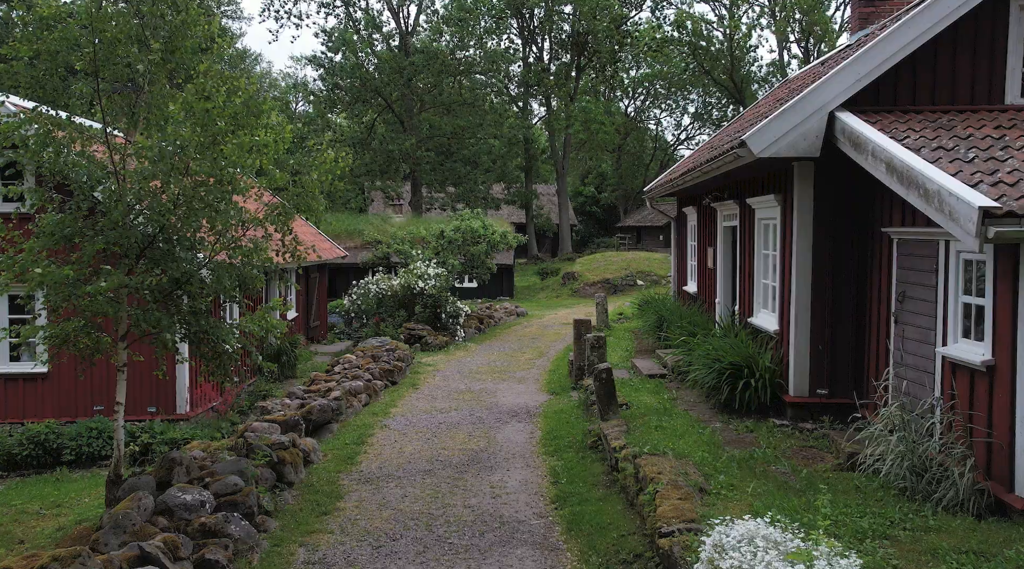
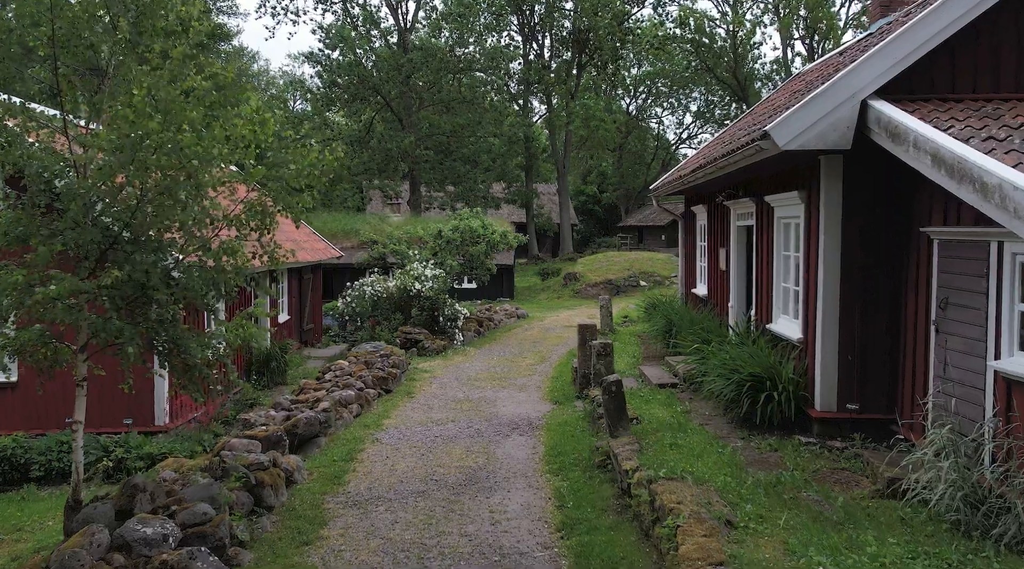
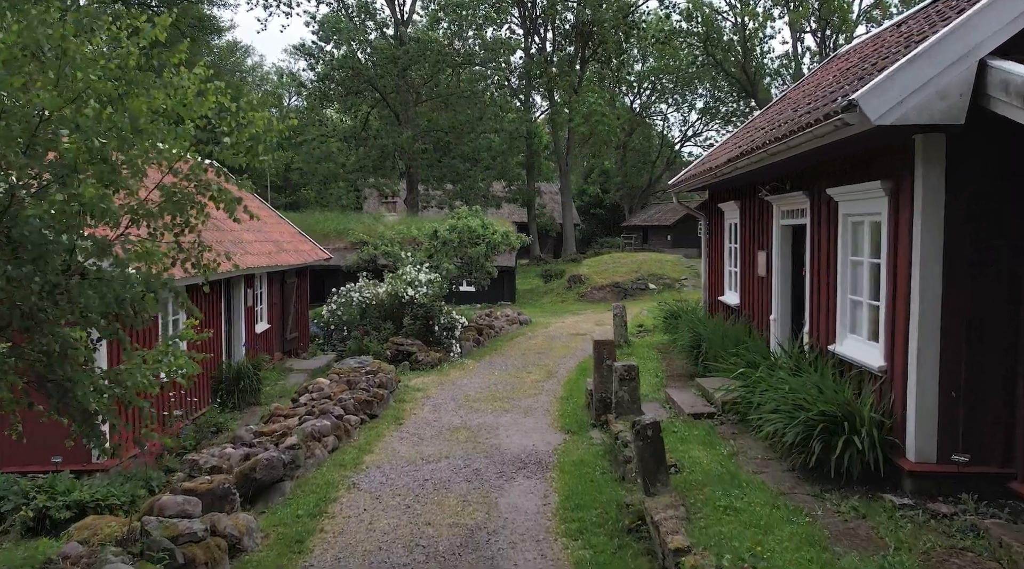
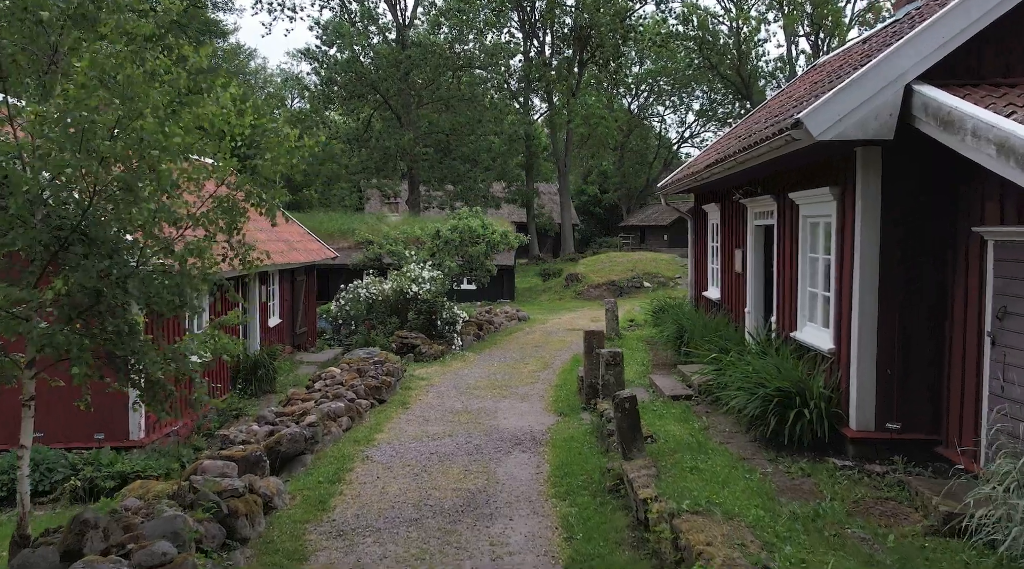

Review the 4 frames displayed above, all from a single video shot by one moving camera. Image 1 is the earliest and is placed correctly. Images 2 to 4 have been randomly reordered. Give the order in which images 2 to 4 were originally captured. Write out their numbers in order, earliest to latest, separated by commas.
2, 4, 3
